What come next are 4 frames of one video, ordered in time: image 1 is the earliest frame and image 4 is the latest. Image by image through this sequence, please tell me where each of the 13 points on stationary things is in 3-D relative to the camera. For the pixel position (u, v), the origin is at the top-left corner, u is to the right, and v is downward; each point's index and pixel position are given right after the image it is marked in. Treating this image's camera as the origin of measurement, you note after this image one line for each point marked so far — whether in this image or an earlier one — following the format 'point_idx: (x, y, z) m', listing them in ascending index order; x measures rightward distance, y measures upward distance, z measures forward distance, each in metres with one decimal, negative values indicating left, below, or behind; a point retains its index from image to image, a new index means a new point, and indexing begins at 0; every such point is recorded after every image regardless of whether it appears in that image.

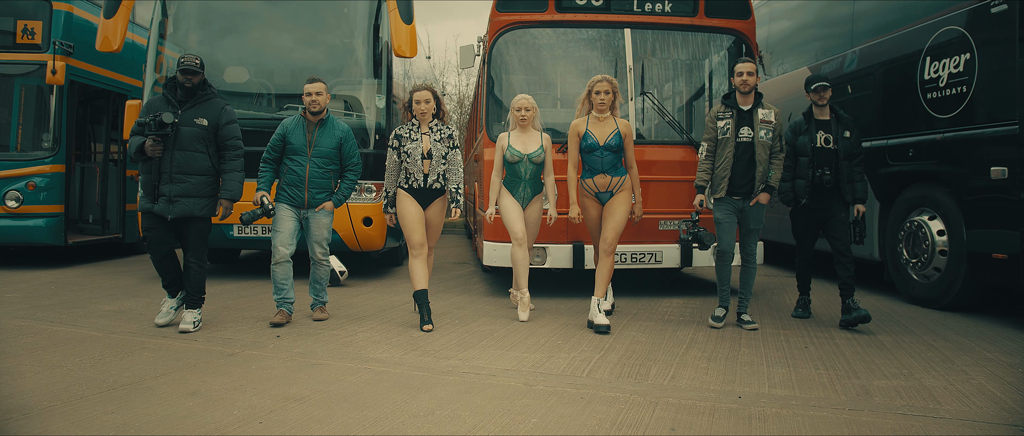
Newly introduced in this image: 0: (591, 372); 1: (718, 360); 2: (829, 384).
0: (+0.5, -0.9, +4.2) m
1: (+1.3, -0.9, +4.5) m
2: (+1.7, -0.9, +3.9) m
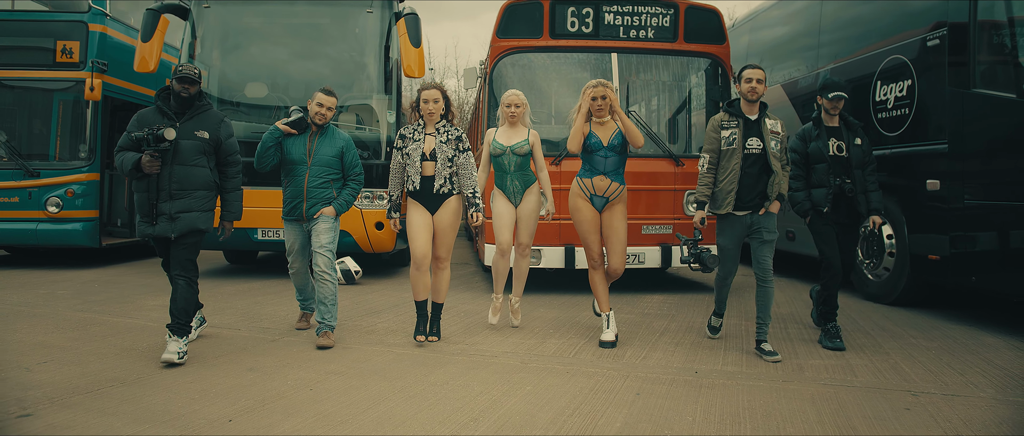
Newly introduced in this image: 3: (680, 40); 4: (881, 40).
0: (+0.5, -1.0, +5.0) m
1: (+1.3, -1.0, +5.3) m
2: (+1.7, -1.0, +4.7) m
3: (+2.0, +2.1, +8.2) m
4: (+4.0, +1.9, +7.5) m
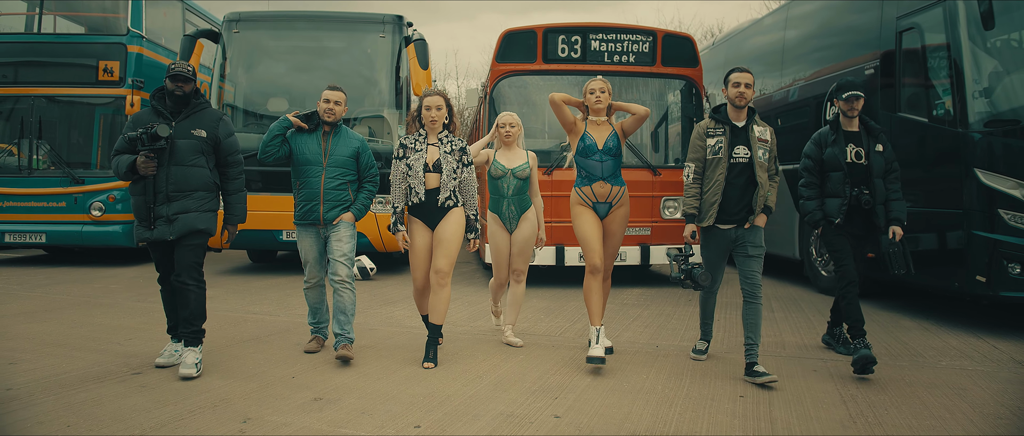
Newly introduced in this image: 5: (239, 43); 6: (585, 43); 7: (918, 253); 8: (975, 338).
0: (+0.4, -1.0, +6.0) m
1: (+1.3, -1.0, +6.4) m
2: (+1.7, -1.0, +5.8) m
3: (+1.9, +2.0, +9.3) m
4: (+4.0, +1.9, +8.6) m
5: (-4.1, +2.6, +10.5) m
6: (+1.0, +2.3, +9.2) m
7: (+3.9, -0.3, +6.9) m
8: (+3.7, -1.0, +5.6) m
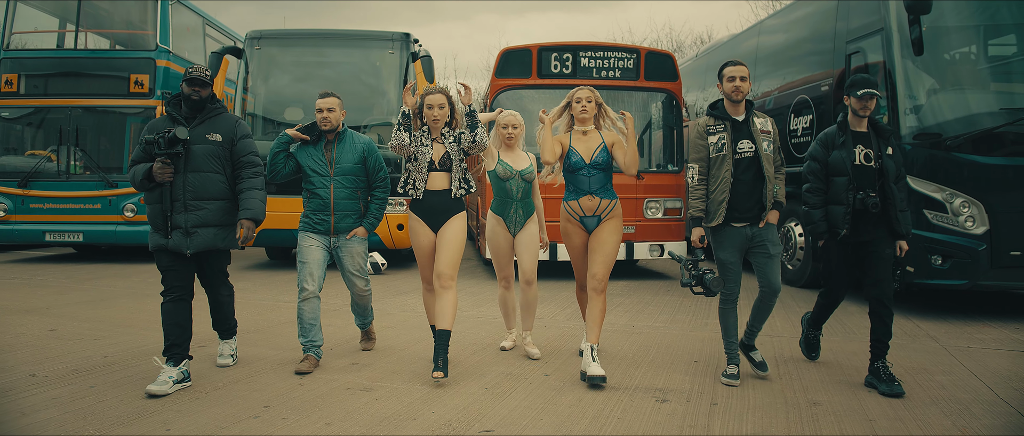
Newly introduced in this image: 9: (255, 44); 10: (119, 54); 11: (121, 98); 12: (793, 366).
0: (+0.4, -1.0, +7.0) m
1: (+1.3, -1.0, +7.4) m
2: (+1.7, -1.0, +6.8) m
3: (+1.9, +2.0, +10.3) m
4: (+3.9, +1.9, +9.6) m
5: (-4.1, +2.6, +11.5) m
6: (+0.9, +2.3, +10.2) m
7: (+3.9, -0.3, +7.9) m
8: (+3.7, -0.9, +6.6) m
9: (-4.2, +2.9, +11.5) m
10: (-6.6, +2.8, +11.8) m
11: (-6.6, +2.0, +11.9) m
12: (+2.0, -1.1, +5.1) m
